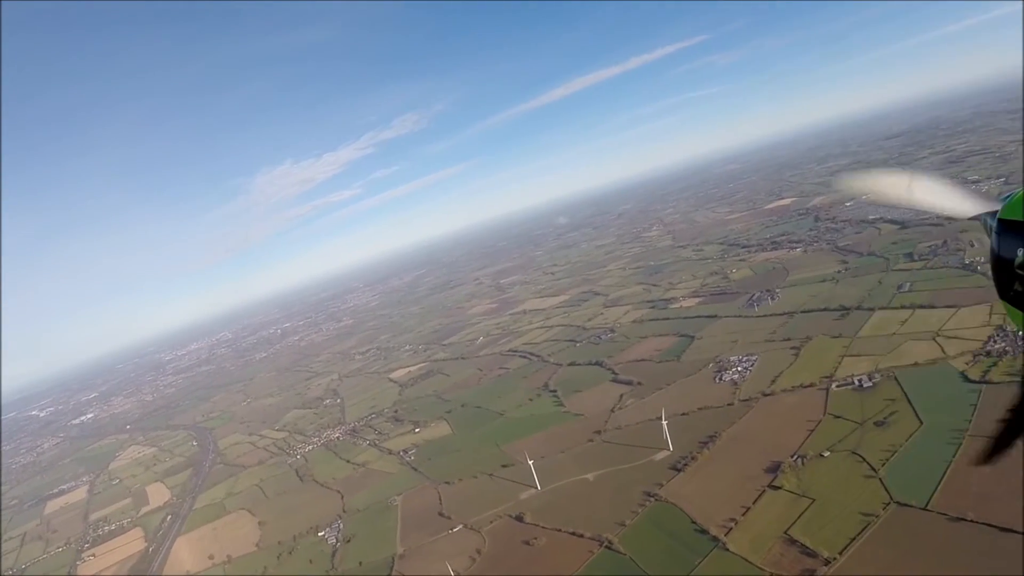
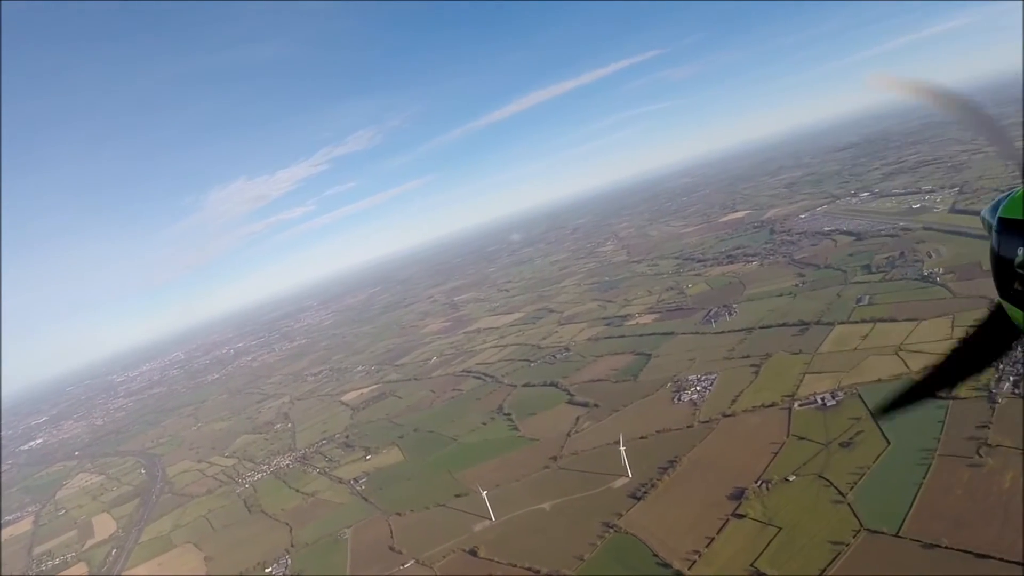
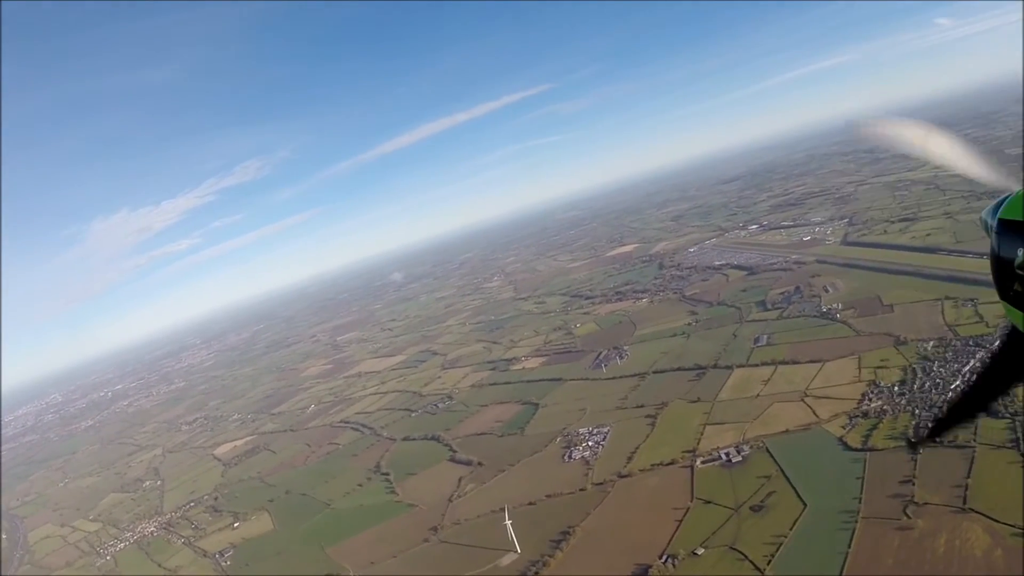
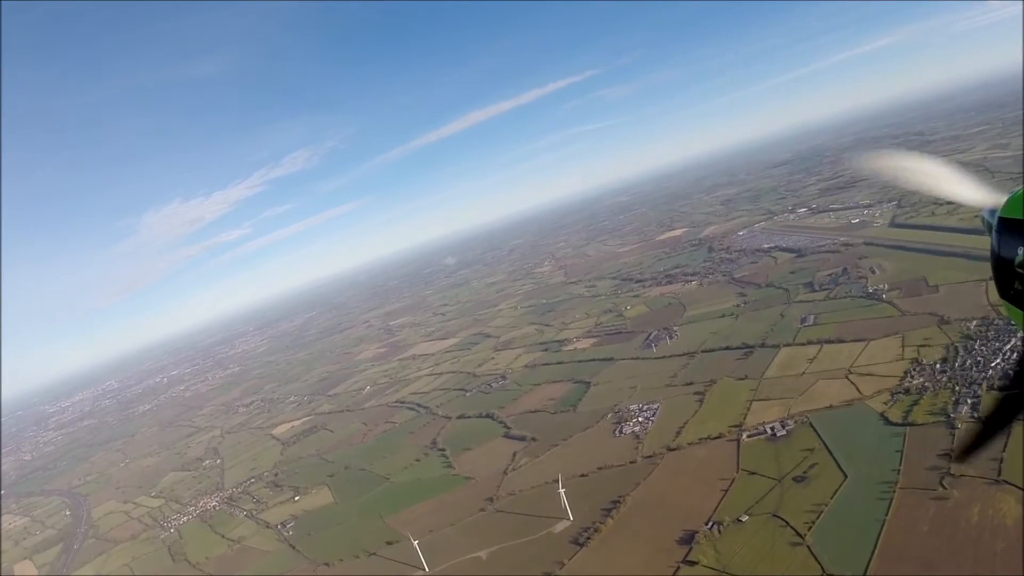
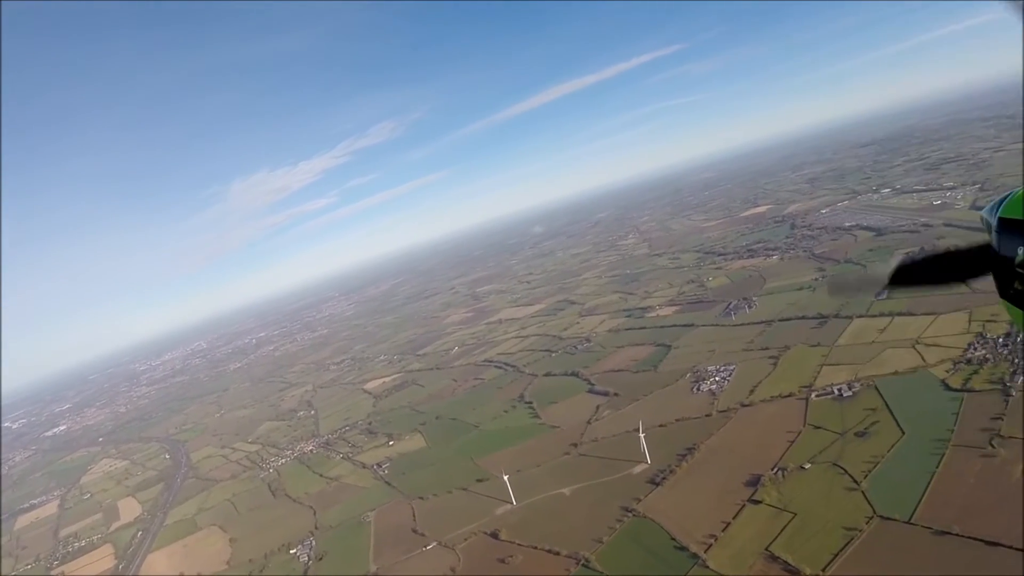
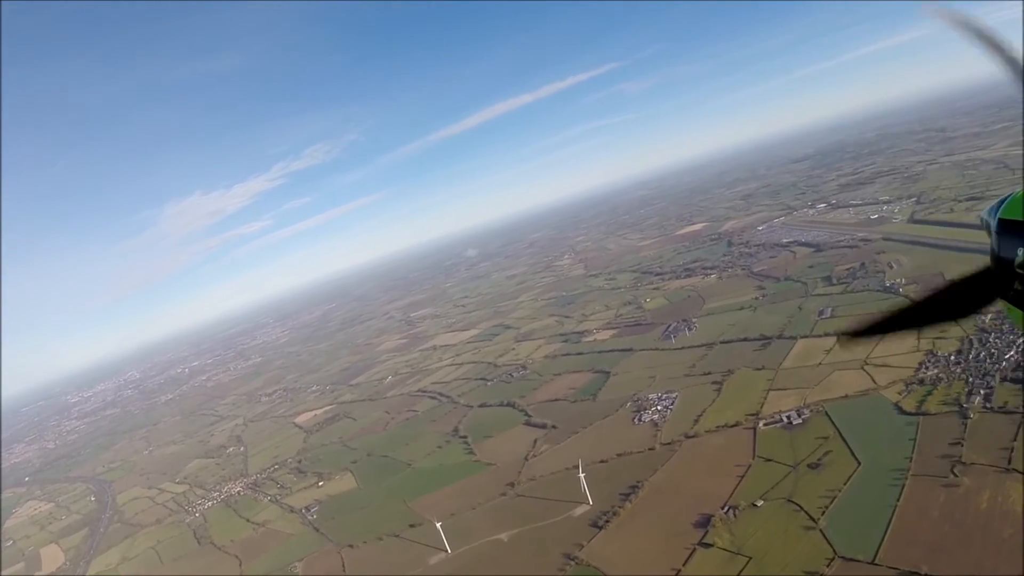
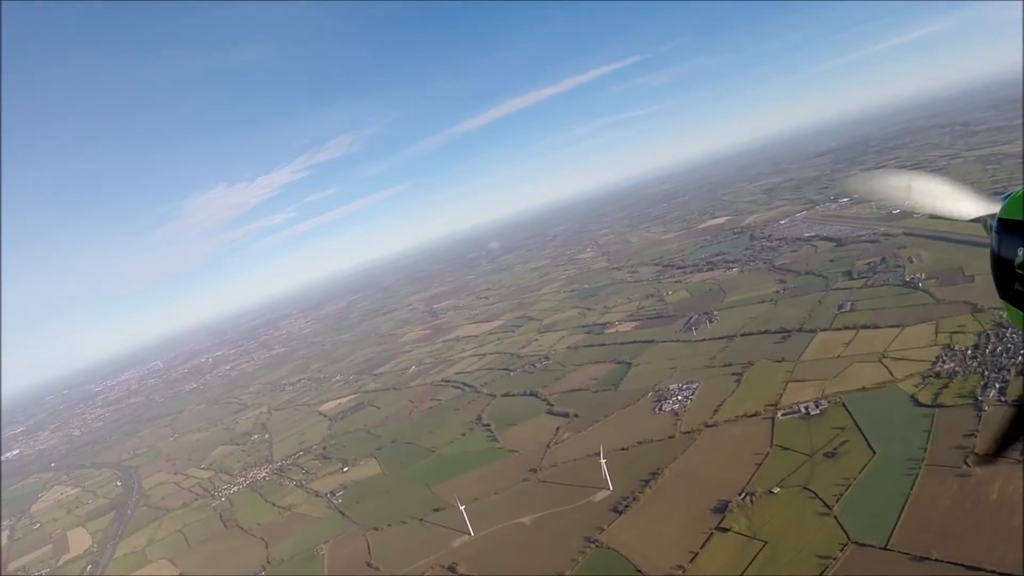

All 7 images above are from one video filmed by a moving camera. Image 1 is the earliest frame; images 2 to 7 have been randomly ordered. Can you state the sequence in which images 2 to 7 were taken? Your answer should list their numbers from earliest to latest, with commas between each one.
5, 2, 7, 6, 4, 3
